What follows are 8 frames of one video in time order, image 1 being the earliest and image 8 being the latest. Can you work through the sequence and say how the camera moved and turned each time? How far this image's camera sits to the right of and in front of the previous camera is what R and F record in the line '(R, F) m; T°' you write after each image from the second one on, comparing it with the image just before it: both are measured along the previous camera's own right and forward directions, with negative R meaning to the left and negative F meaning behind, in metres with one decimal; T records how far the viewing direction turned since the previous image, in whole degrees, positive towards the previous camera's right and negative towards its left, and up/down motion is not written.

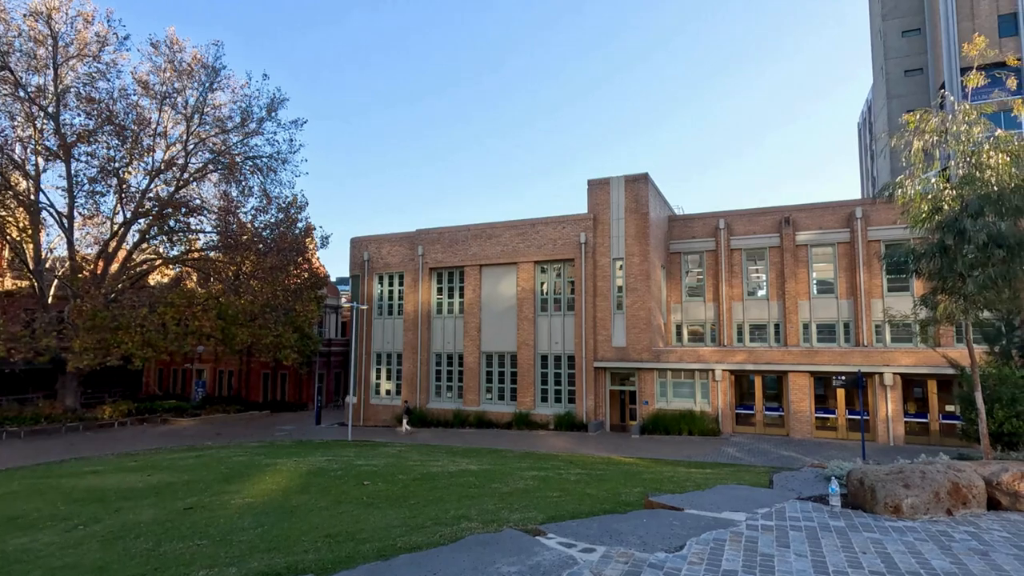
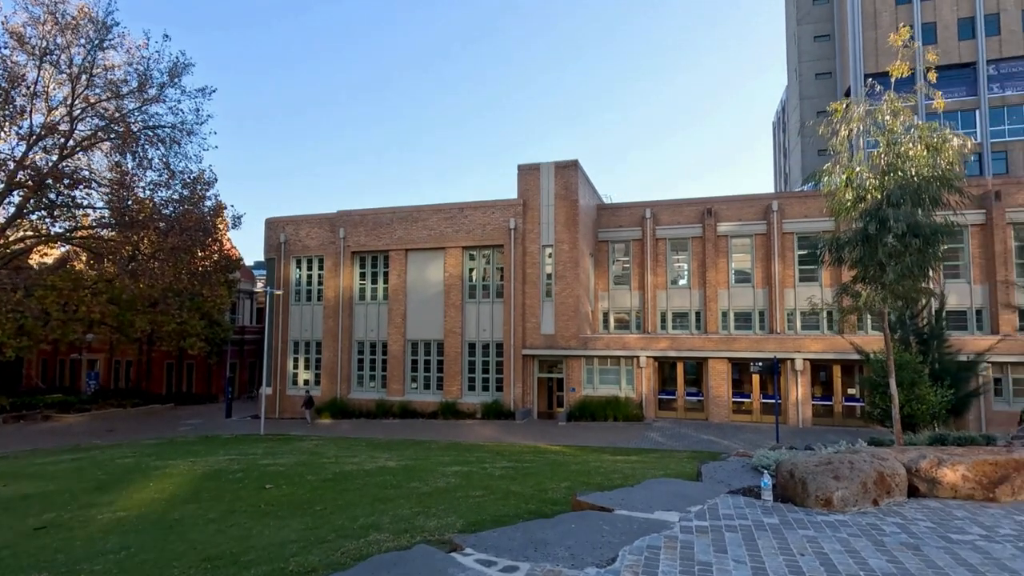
(+0.1, +0.7) m; +7°
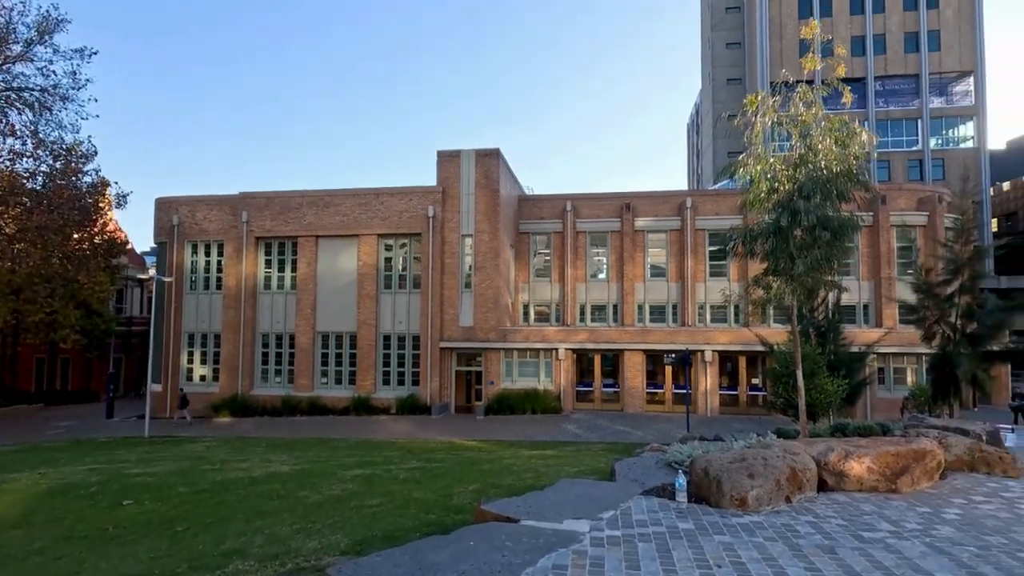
(+0.2, +0.7) m; +8°
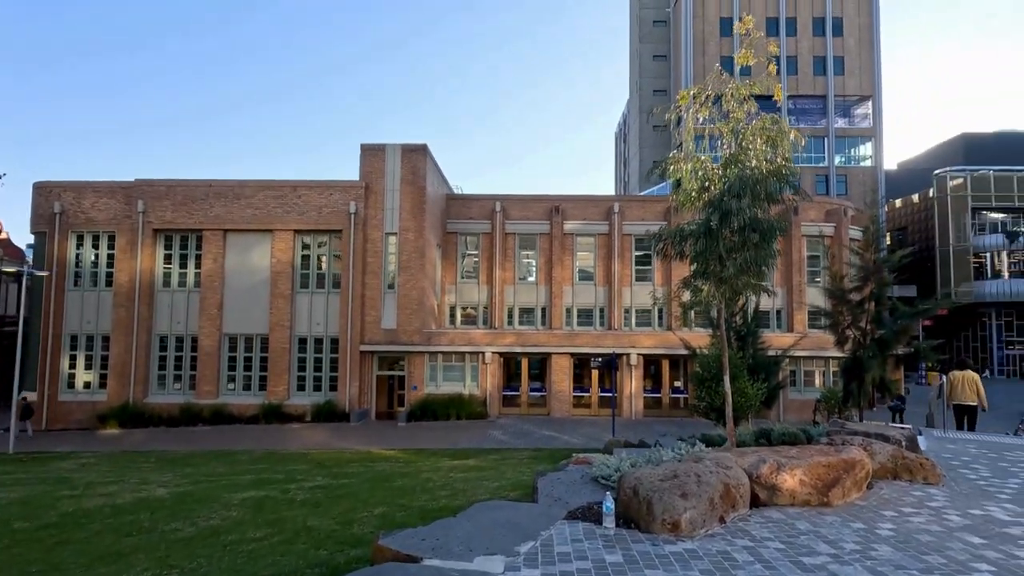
(+0.2, +0.7) m; +7°
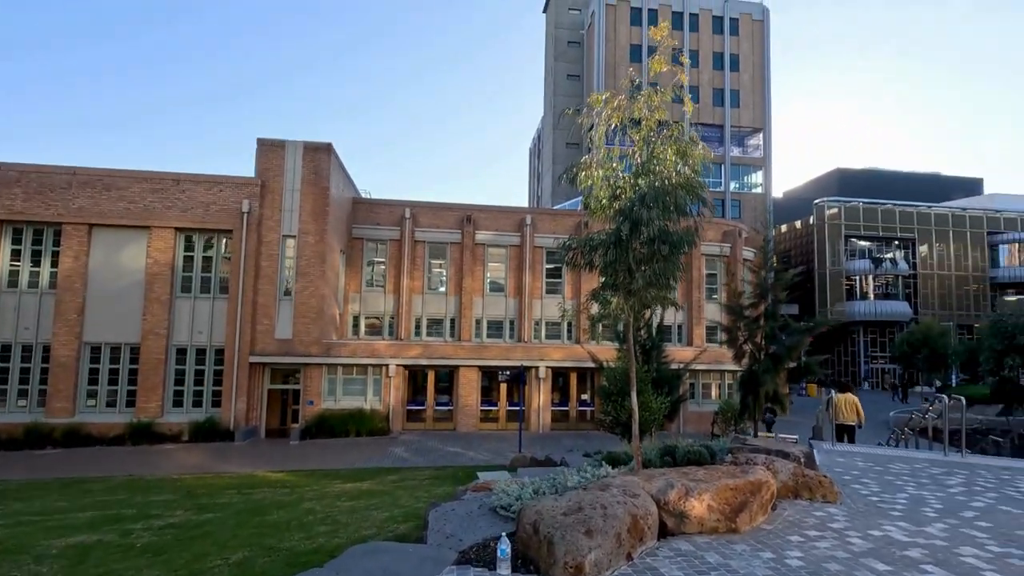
(+0.2, +0.7) m; +9°
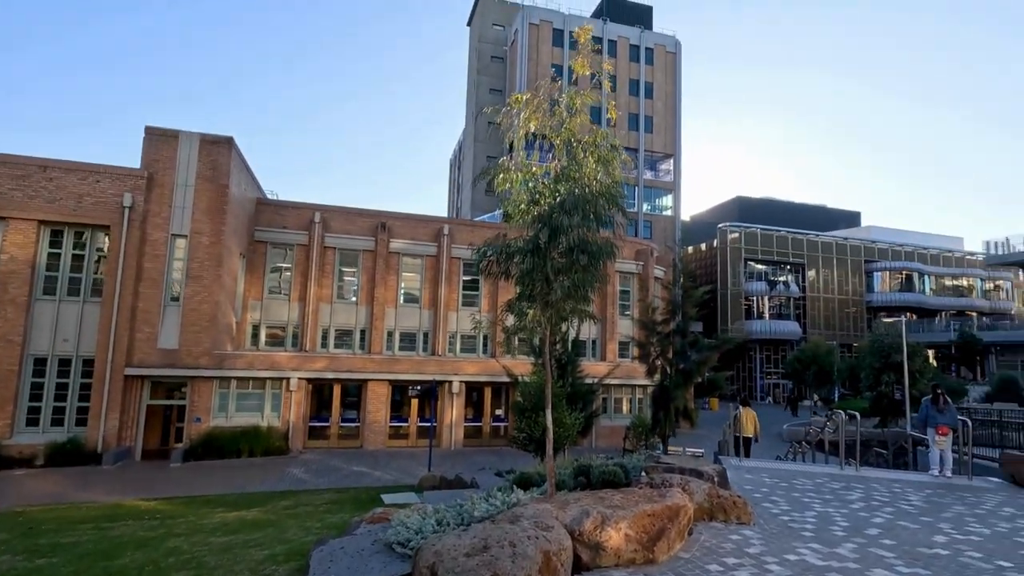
(+0.1, +0.6) m; +8°
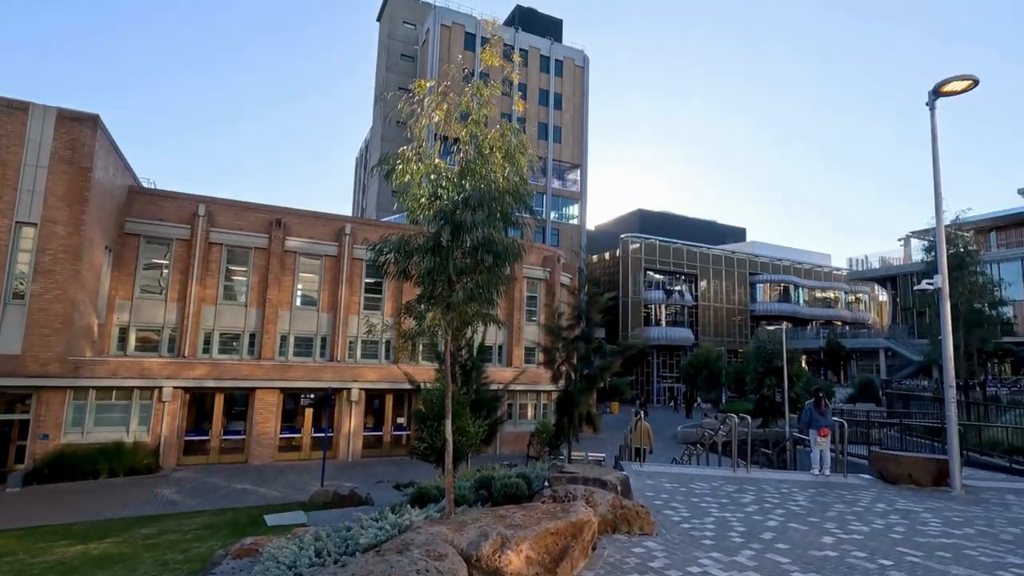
(+0.1, +0.5) m; +9°
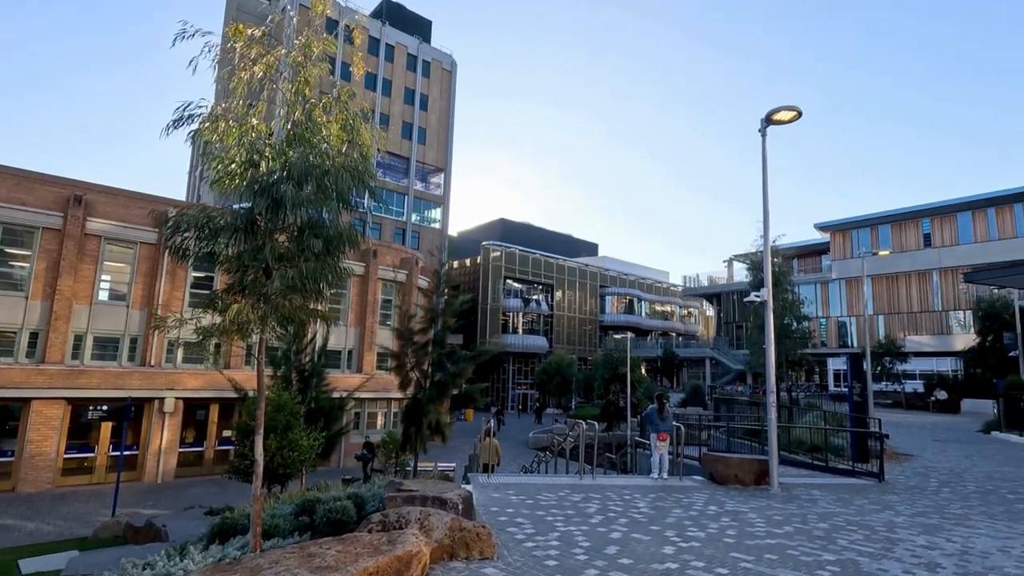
(+0.3, +0.8) m; +14°
